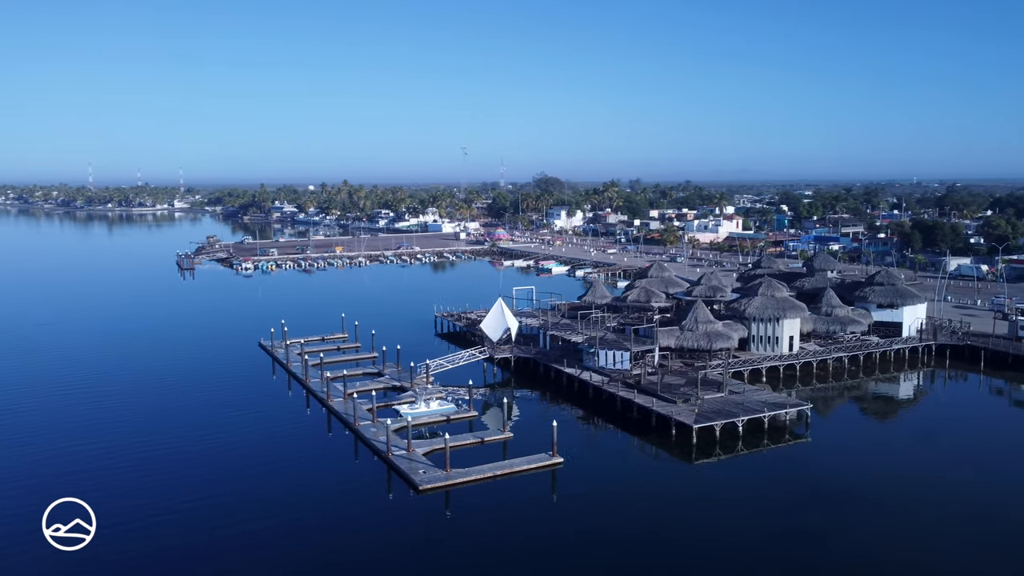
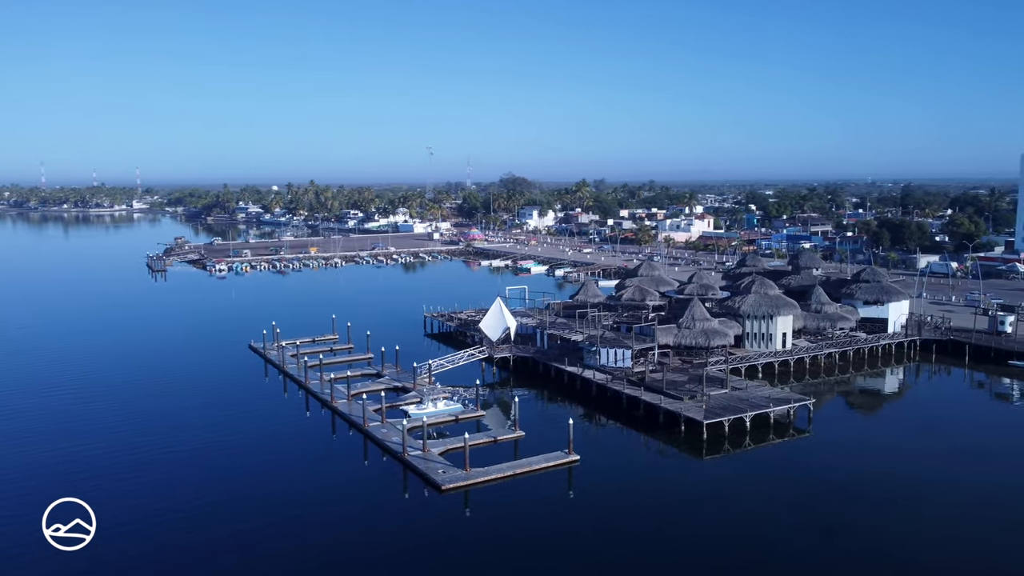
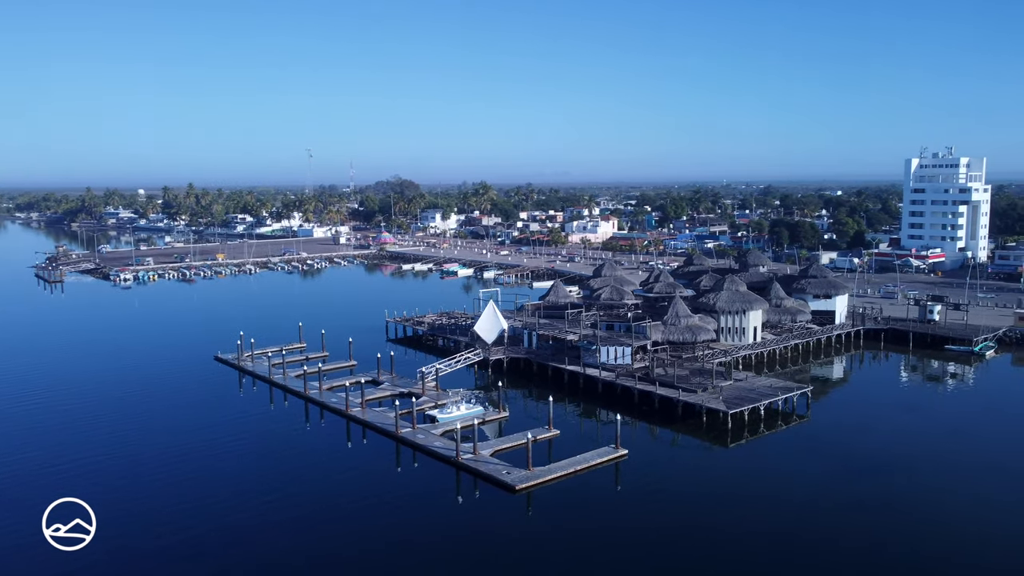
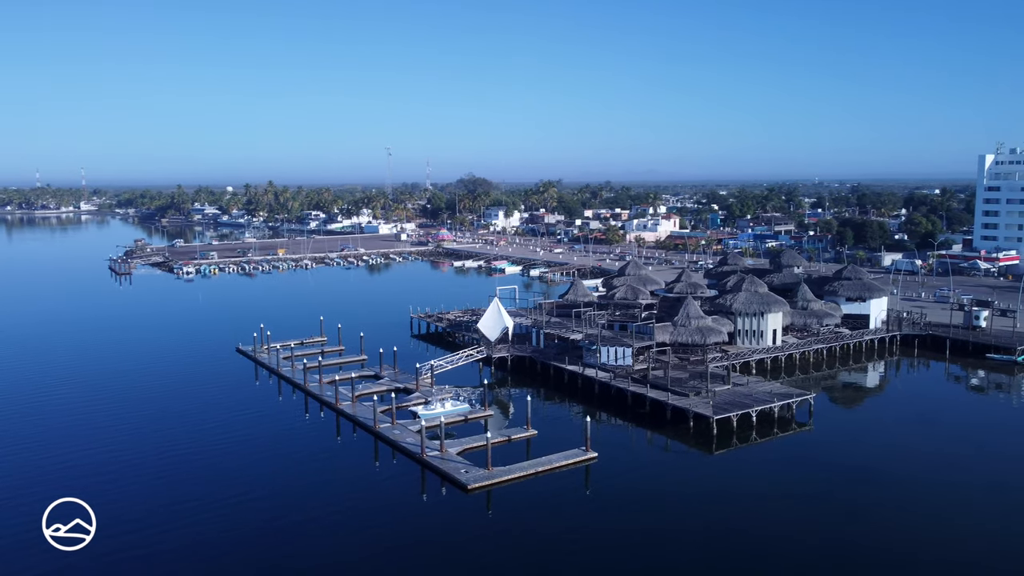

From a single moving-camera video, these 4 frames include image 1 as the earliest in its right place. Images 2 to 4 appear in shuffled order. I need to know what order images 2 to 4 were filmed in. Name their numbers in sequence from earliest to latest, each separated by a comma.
2, 4, 3
